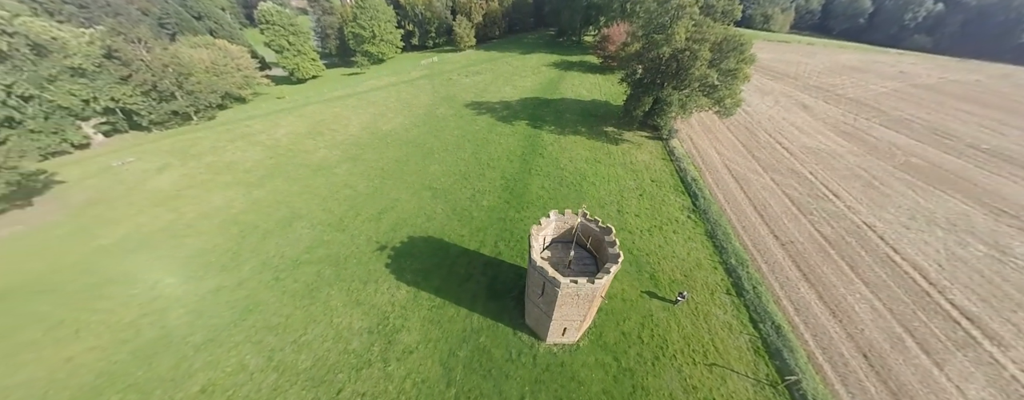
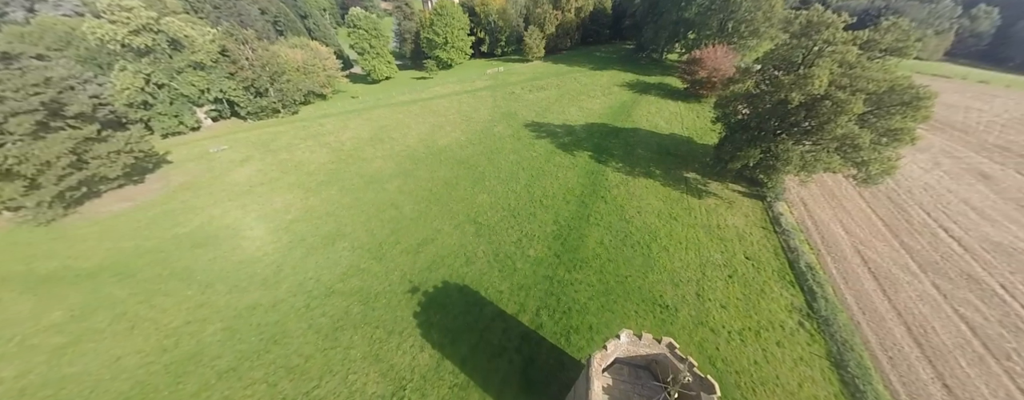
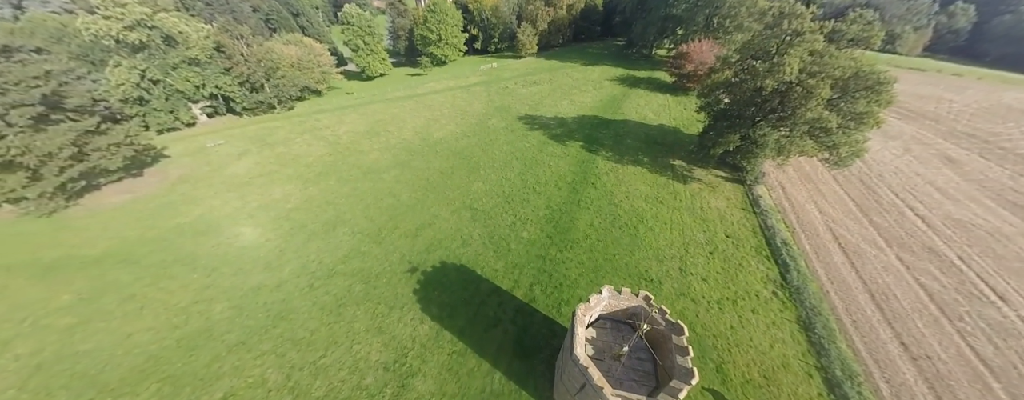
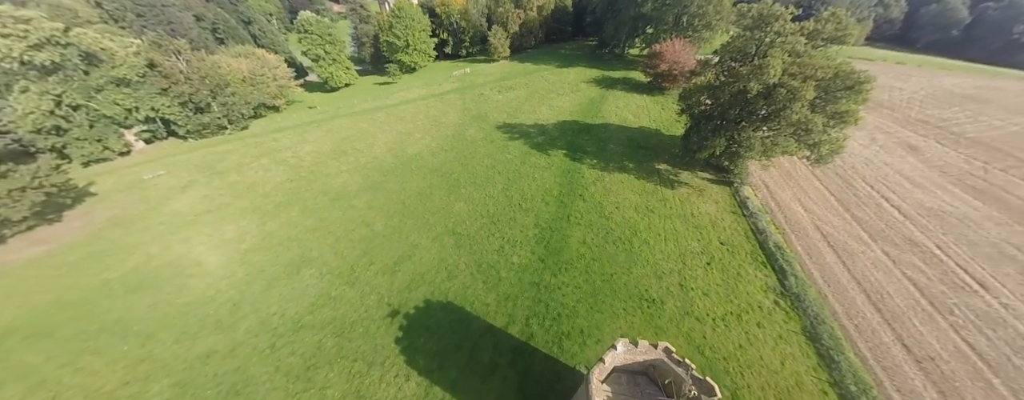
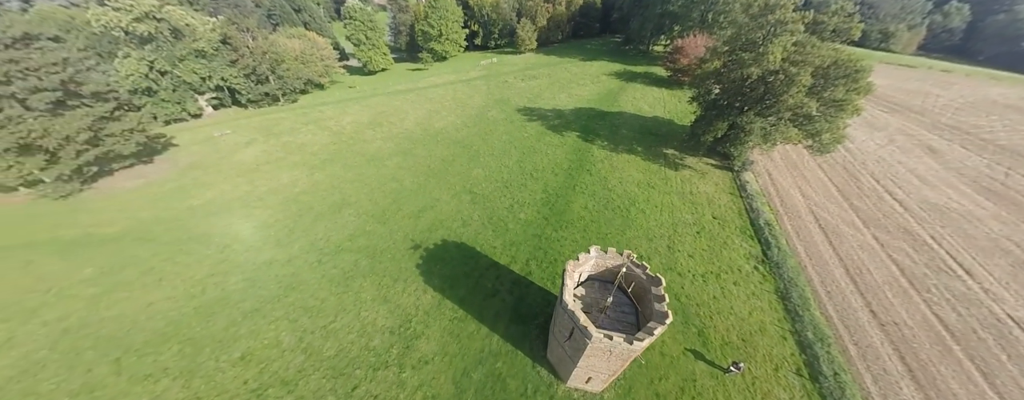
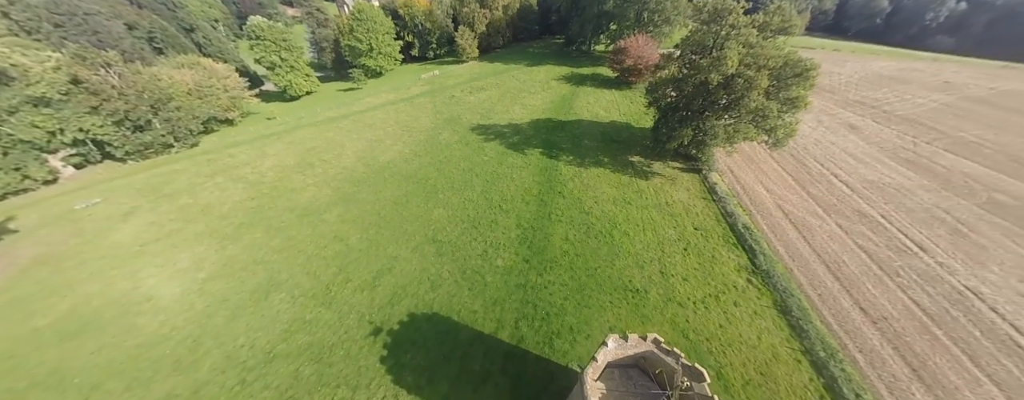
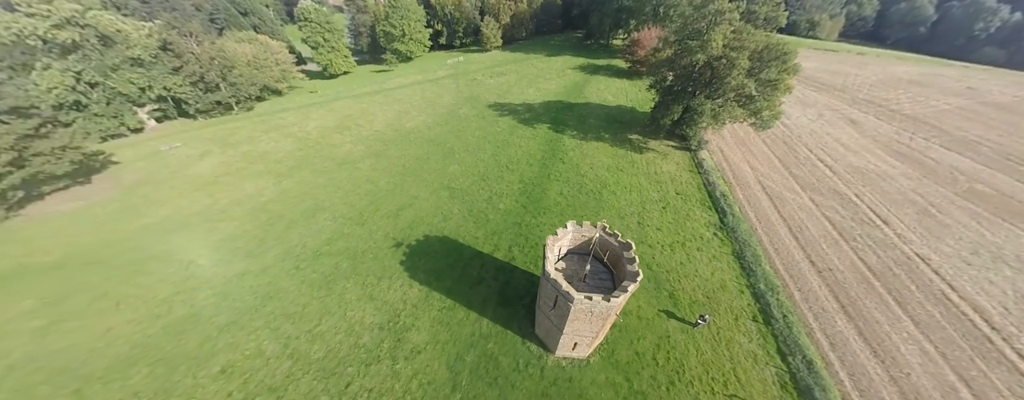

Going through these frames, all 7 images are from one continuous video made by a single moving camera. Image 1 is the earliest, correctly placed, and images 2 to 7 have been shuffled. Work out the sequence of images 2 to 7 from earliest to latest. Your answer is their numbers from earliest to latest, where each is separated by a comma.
7, 5, 3, 2, 4, 6
